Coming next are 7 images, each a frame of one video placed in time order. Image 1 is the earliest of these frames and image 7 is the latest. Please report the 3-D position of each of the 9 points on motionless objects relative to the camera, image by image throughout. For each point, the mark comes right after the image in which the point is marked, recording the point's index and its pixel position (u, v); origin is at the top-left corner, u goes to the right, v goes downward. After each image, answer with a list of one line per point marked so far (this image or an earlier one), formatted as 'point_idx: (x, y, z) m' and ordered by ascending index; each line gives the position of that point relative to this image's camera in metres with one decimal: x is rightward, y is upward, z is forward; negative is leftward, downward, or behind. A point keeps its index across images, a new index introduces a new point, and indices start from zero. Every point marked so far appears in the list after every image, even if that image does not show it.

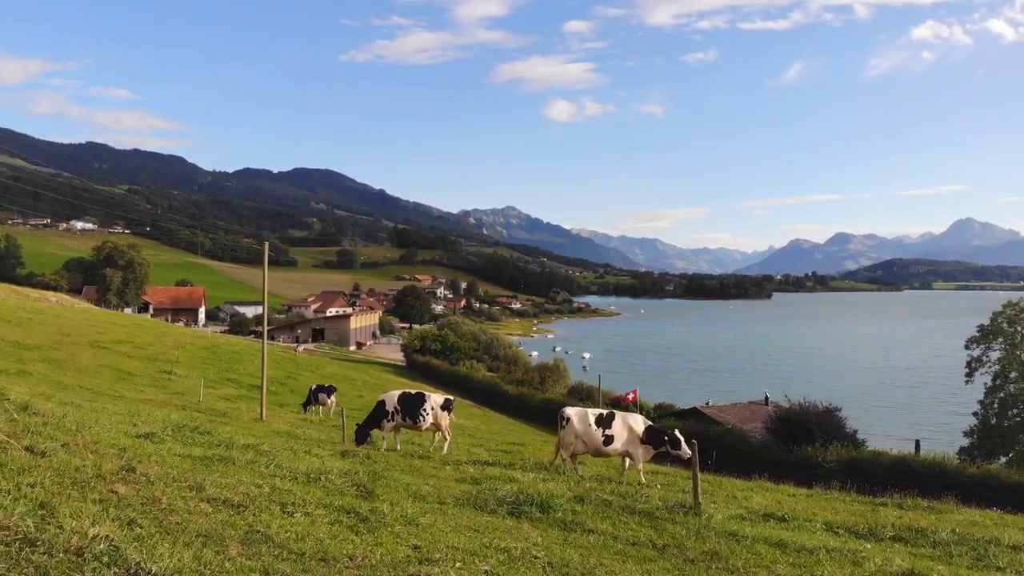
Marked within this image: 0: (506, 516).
0: (0.0, -2.7, +7.6) m
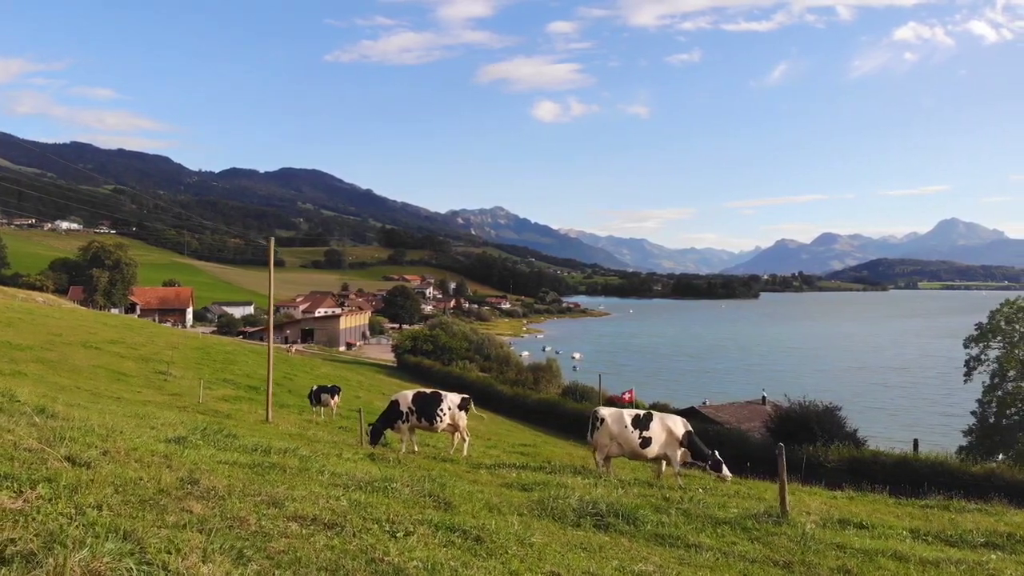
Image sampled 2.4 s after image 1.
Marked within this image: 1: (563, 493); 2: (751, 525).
0: (+0.9, -2.6, +6.9) m
1: (+0.7, -3.1, +9.7) m
2: (+3.0, -2.9, +7.8) m
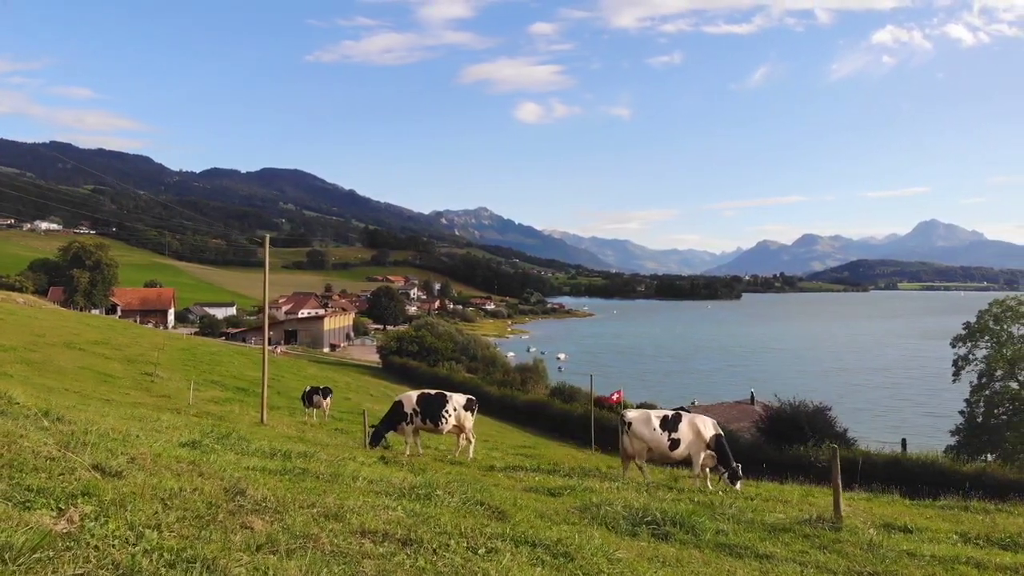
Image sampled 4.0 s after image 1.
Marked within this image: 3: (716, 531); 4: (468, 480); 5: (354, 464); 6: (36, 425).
0: (+1.4, -2.5, +6.4) m
1: (+1.2, -3.0, +9.3) m
2: (+3.5, -2.8, +7.4) m
3: (+2.2, -2.6, +6.9) m
4: (-0.8, -3.0, +10.2) m
5: (-2.6, -2.8, +10.4) m
6: (-5.4, -1.6, +7.4) m
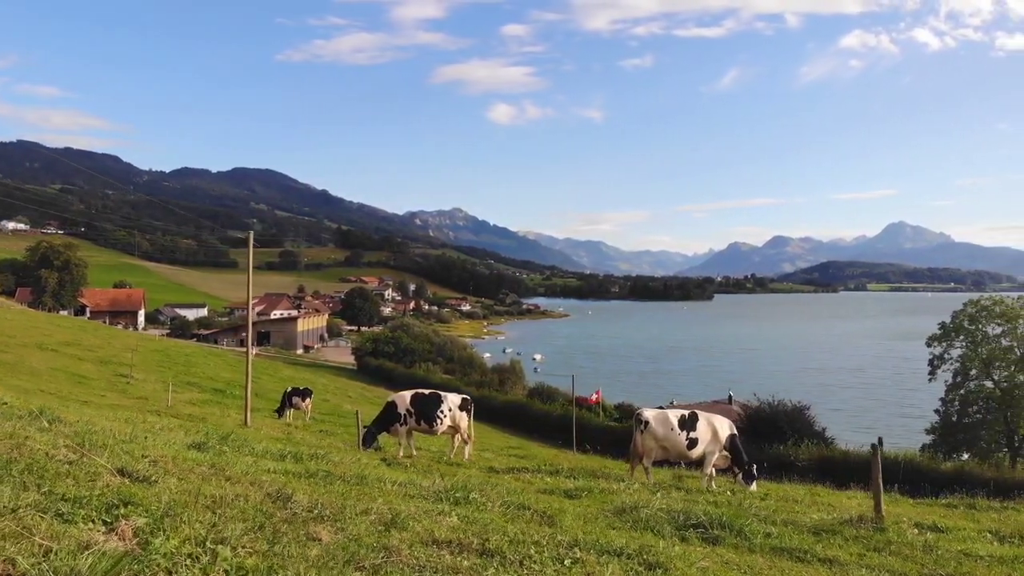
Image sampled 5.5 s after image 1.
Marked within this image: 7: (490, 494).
0: (+1.8, -2.4, +6.1) m
1: (+1.5, -2.9, +8.9) m
2: (+3.8, -2.7, +7.1) m
3: (+2.6, -2.5, +6.6) m
4: (-0.5, -2.9, +9.8) m
5: (-2.4, -2.7, +9.9) m
6: (-5.1, -1.5, +6.9) m
7: (-0.2, -2.3, +7.1) m
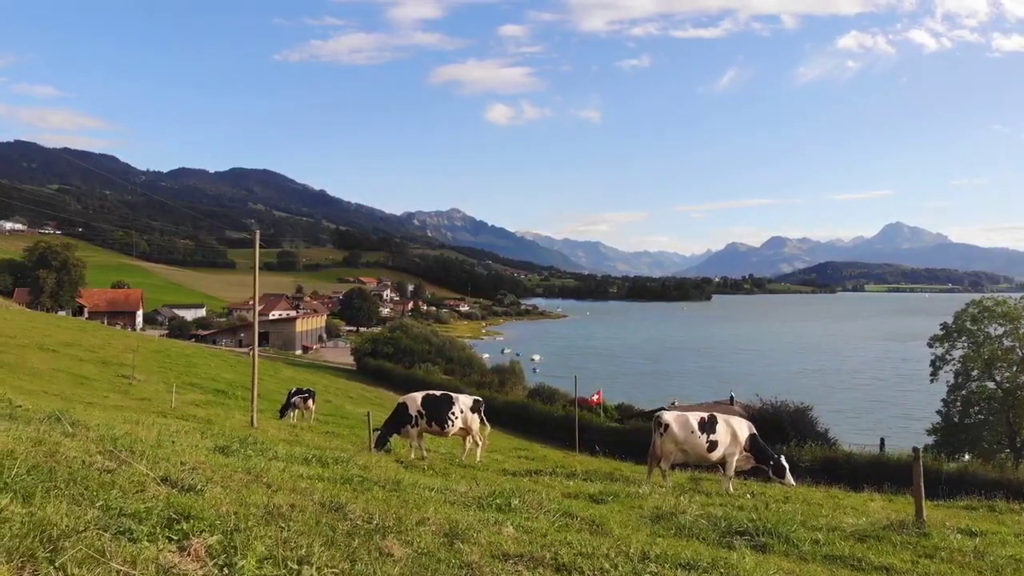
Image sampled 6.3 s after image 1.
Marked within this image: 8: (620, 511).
0: (+2.2, -2.4, +5.9) m
1: (+1.9, -2.9, +8.7) m
2: (+4.2, -2.7, +6.9) m
3: (+3.0, -2.5, +6.4) m
4: (-0.1, -2.9, +9.6) m
5: (-2.0, -2.7, +9.7) m
6: (-4.7, -1.5, +6.6) m
7: (+0.2, -2.3, +7.0) m
8: (+1.3, -2.6, +7.4) m
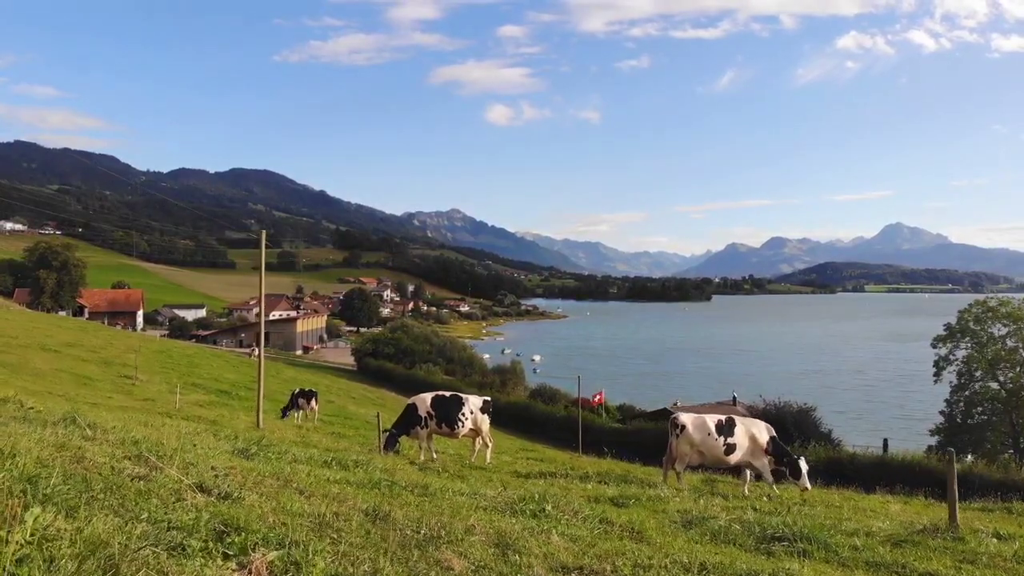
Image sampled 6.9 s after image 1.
0: (+2.5, -2.4, +5.7) m
1: (+2.2, -2.9, +8.6) m
2: (+4.5, -2.7, +6.8) m
3: (+3.3, -2.5, +6.2) m
4: (+0.2, -2.9, +9.4) m
5: (-1.7, -2.7, +9.5) m
6: (-4.4, -1.5, +6.5) m
7: (+0.5, -2.3, +6.8) m
8: (+1.5, -2.6, +7.2) m
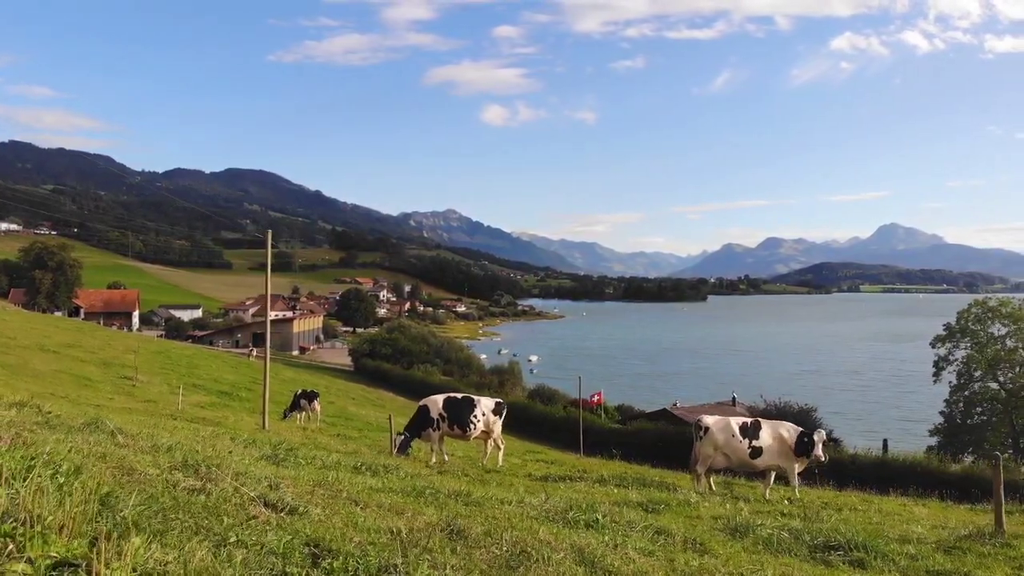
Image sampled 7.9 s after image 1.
0: (+3.0, -2.4, +5.5) m
1: (+2.6, -2.9, +8.4) m
2: (+5.0, -2.7, +6.6) m
3: (+3.7, -2.5, +6.1) m
4: (+0.6, -2.9, +9.3) m
5: (-1.3, -2.7, +9.3) m
6: (-4.0, -1.5, +6.3) m
7: (+0.9, -2.3, +6.6) m
8: (+2.0, -2.6, +7.0) m
